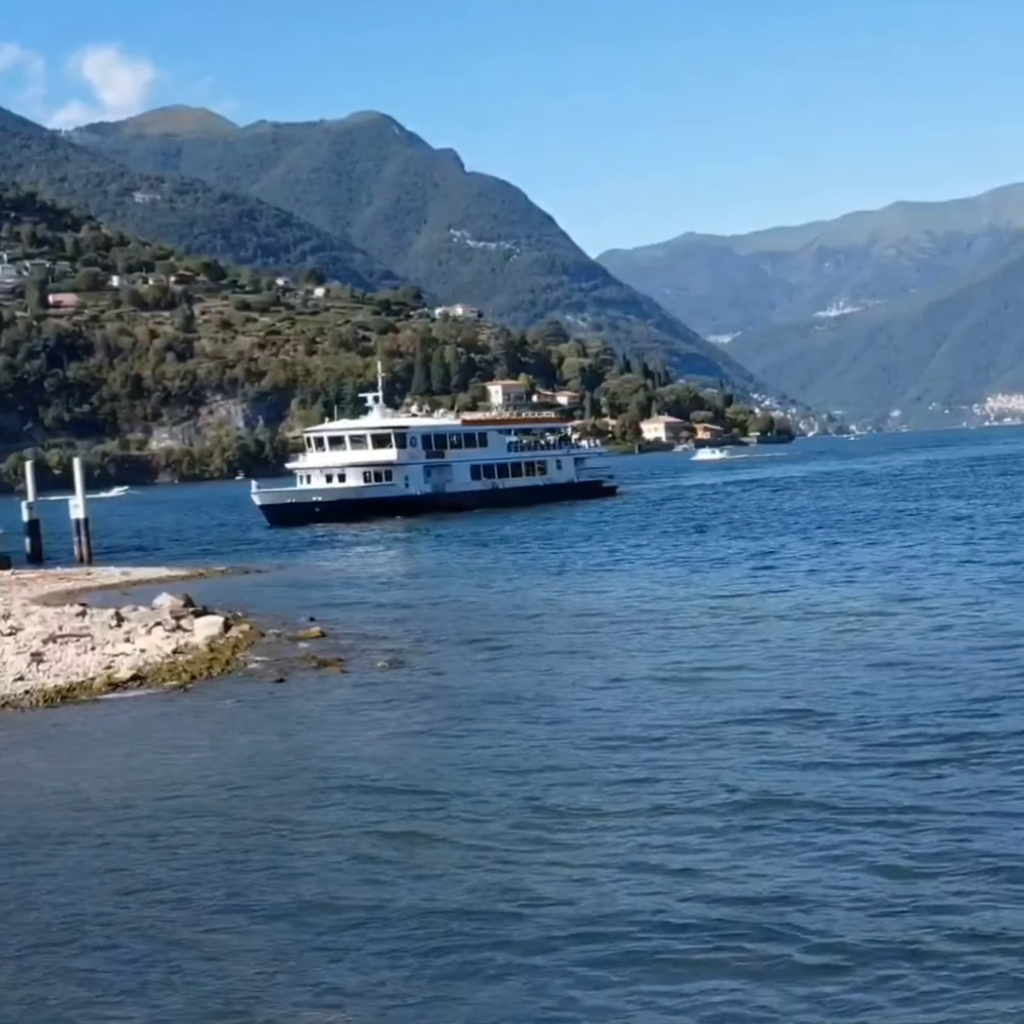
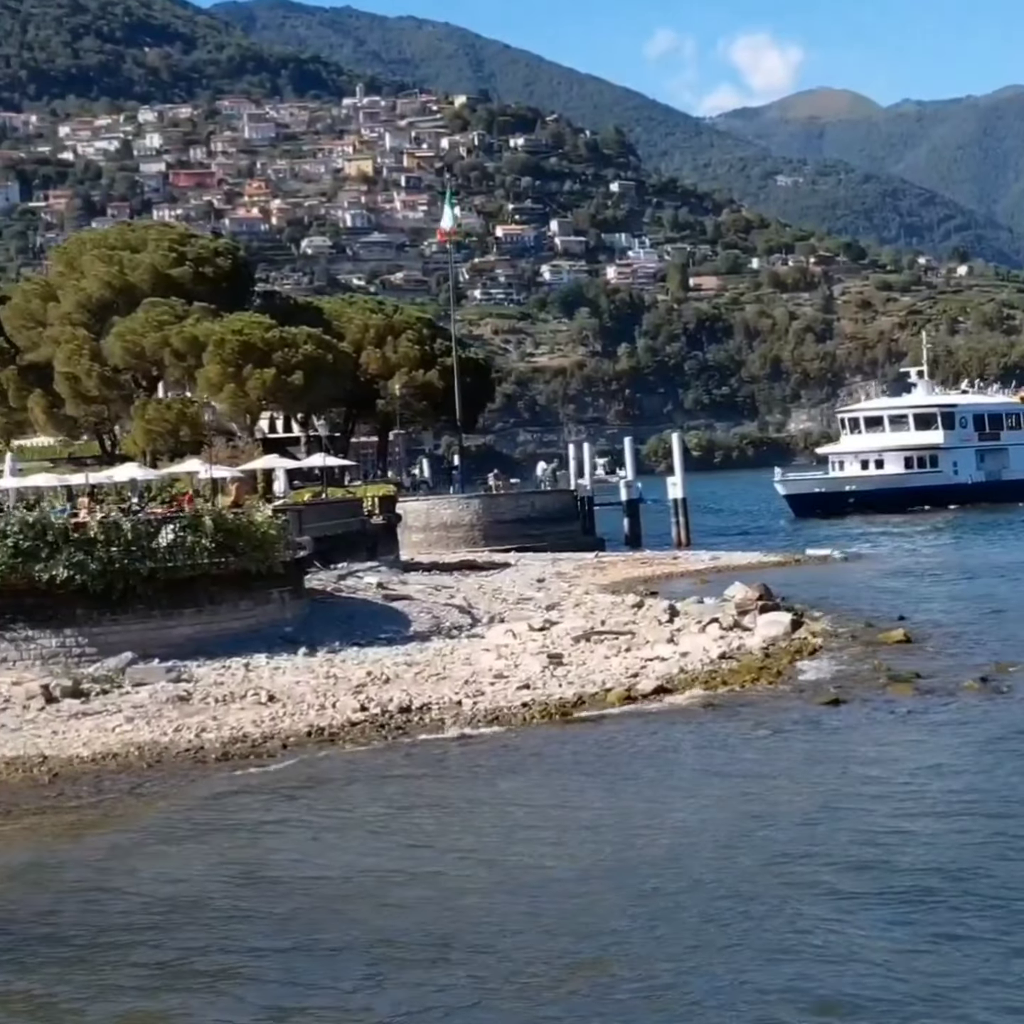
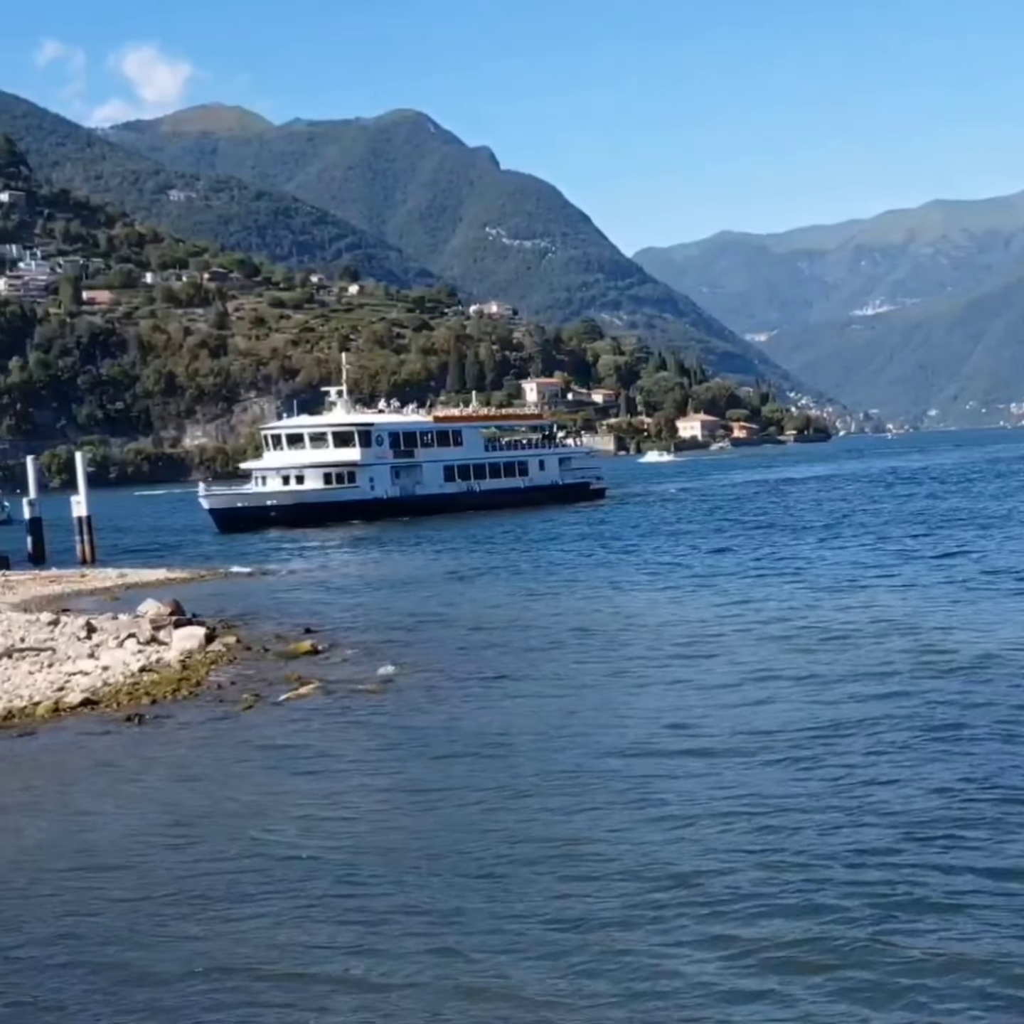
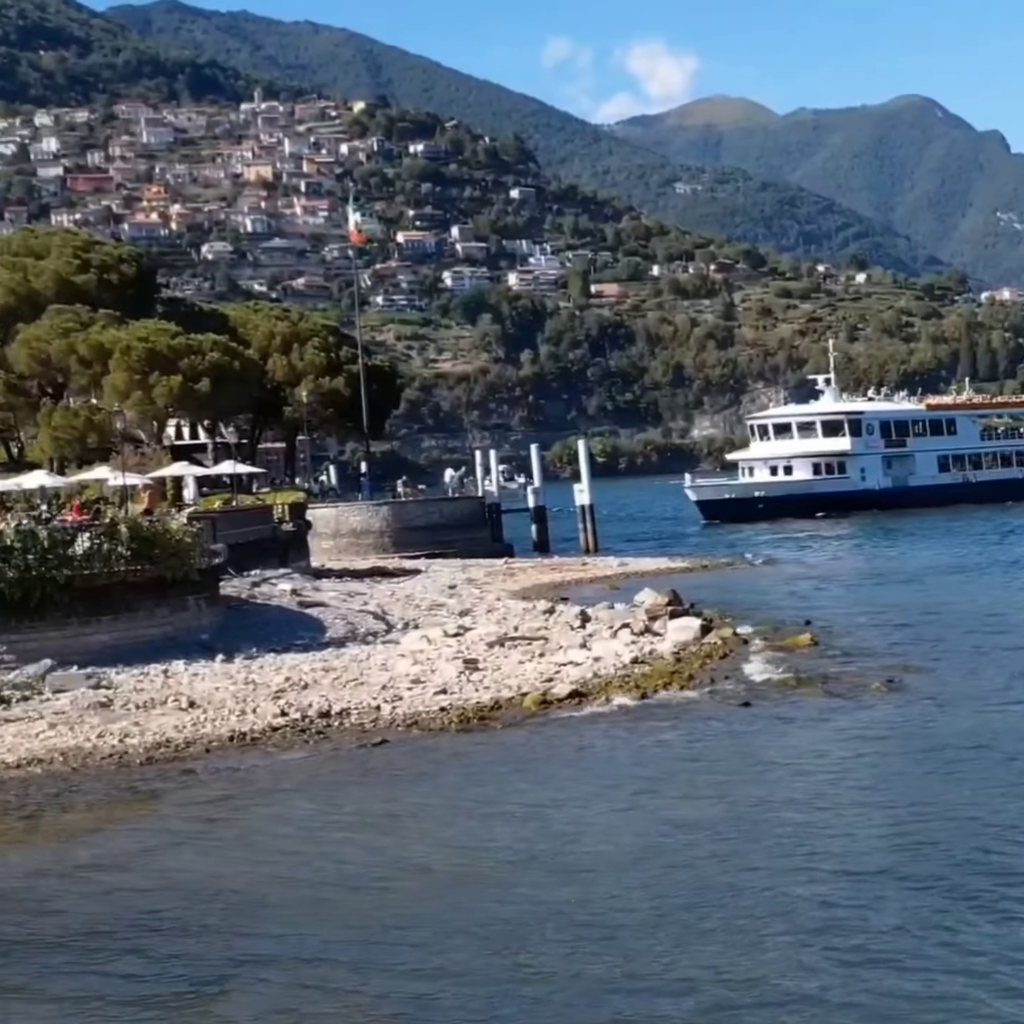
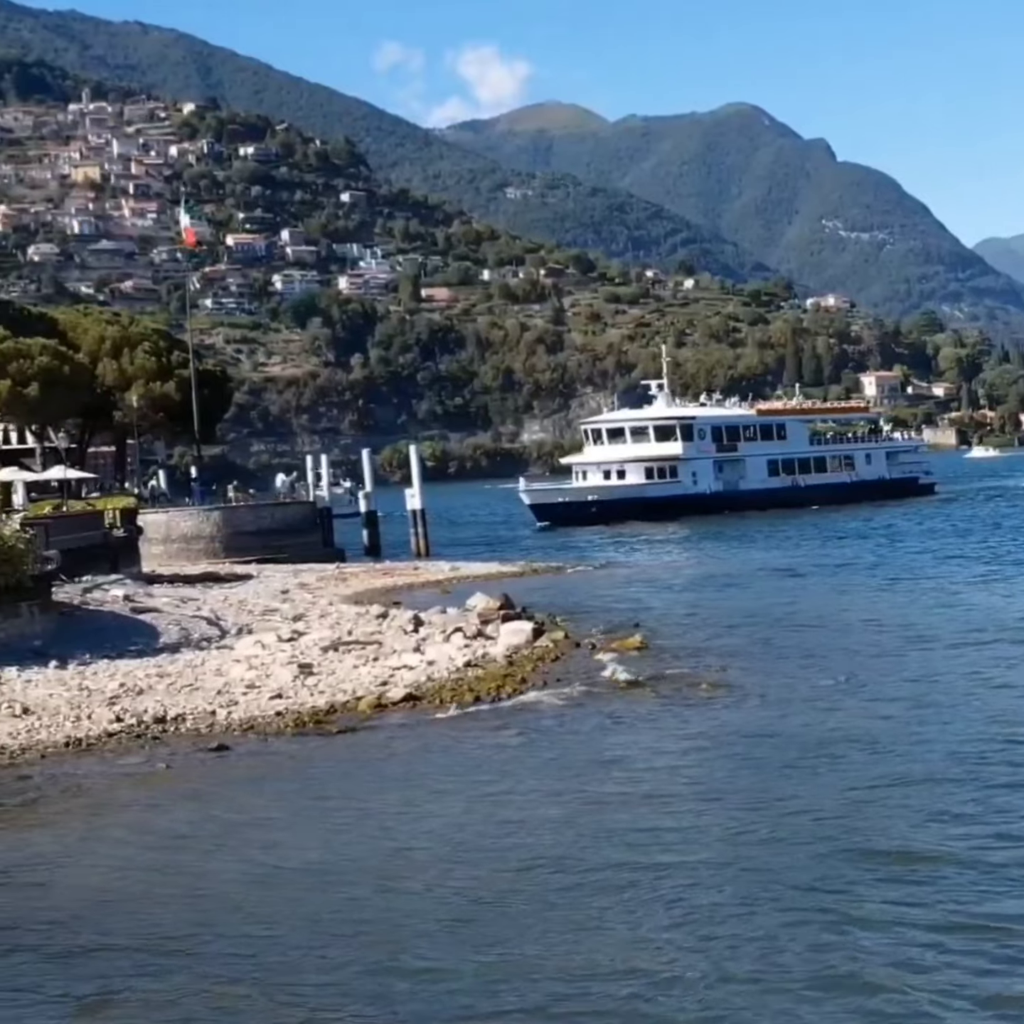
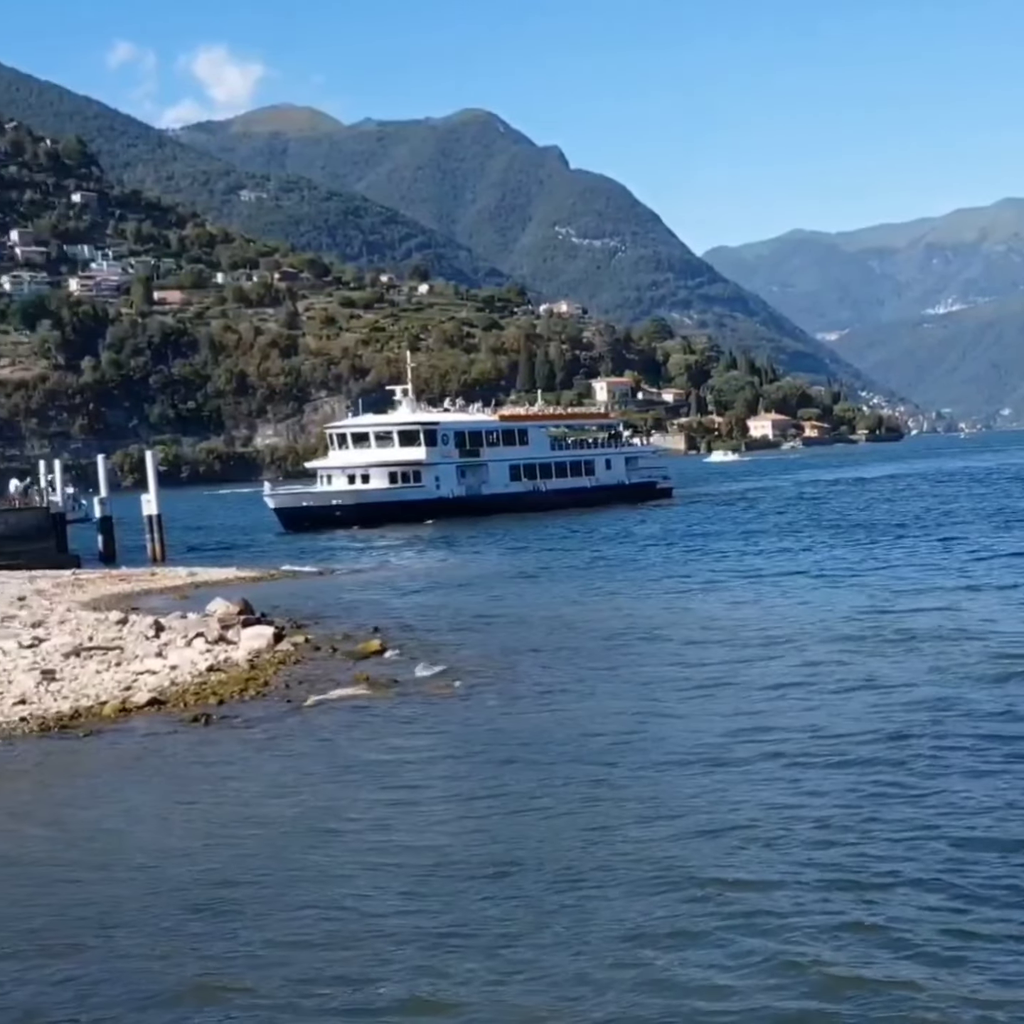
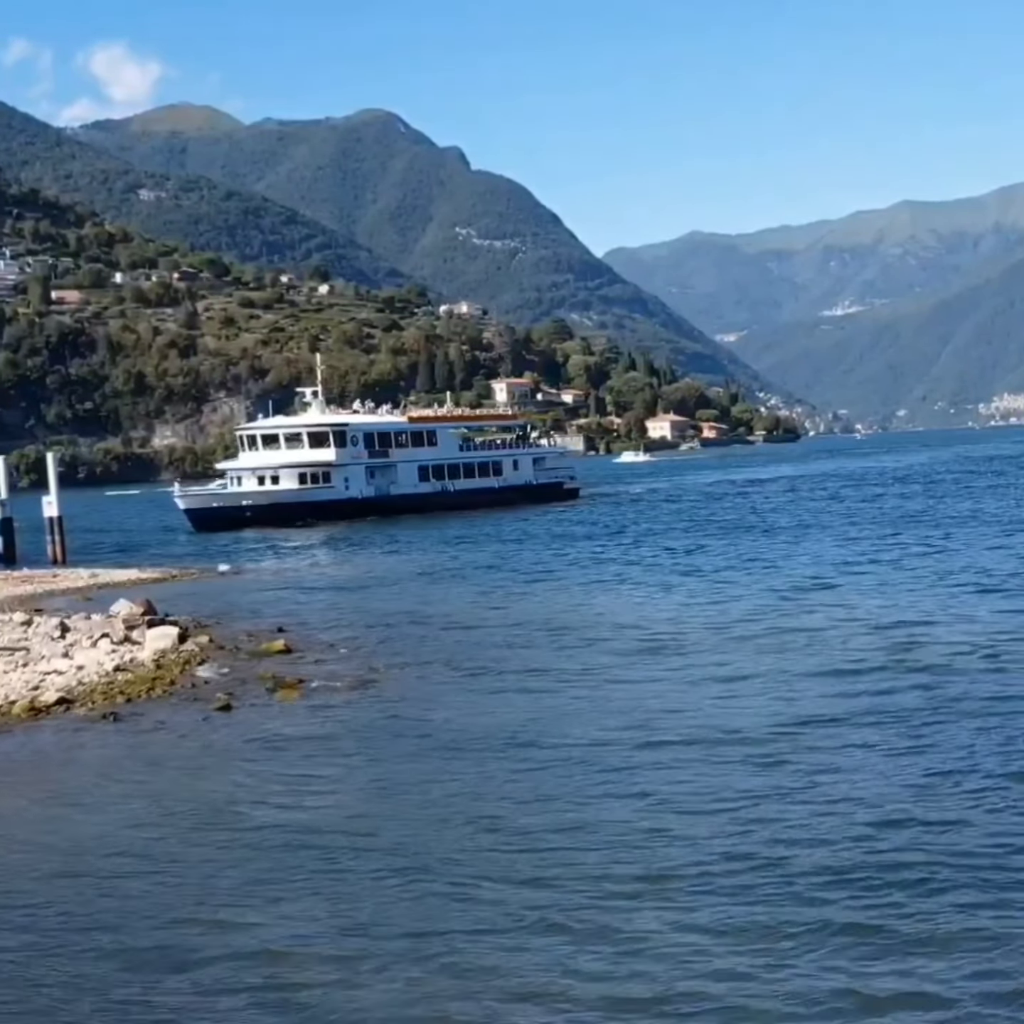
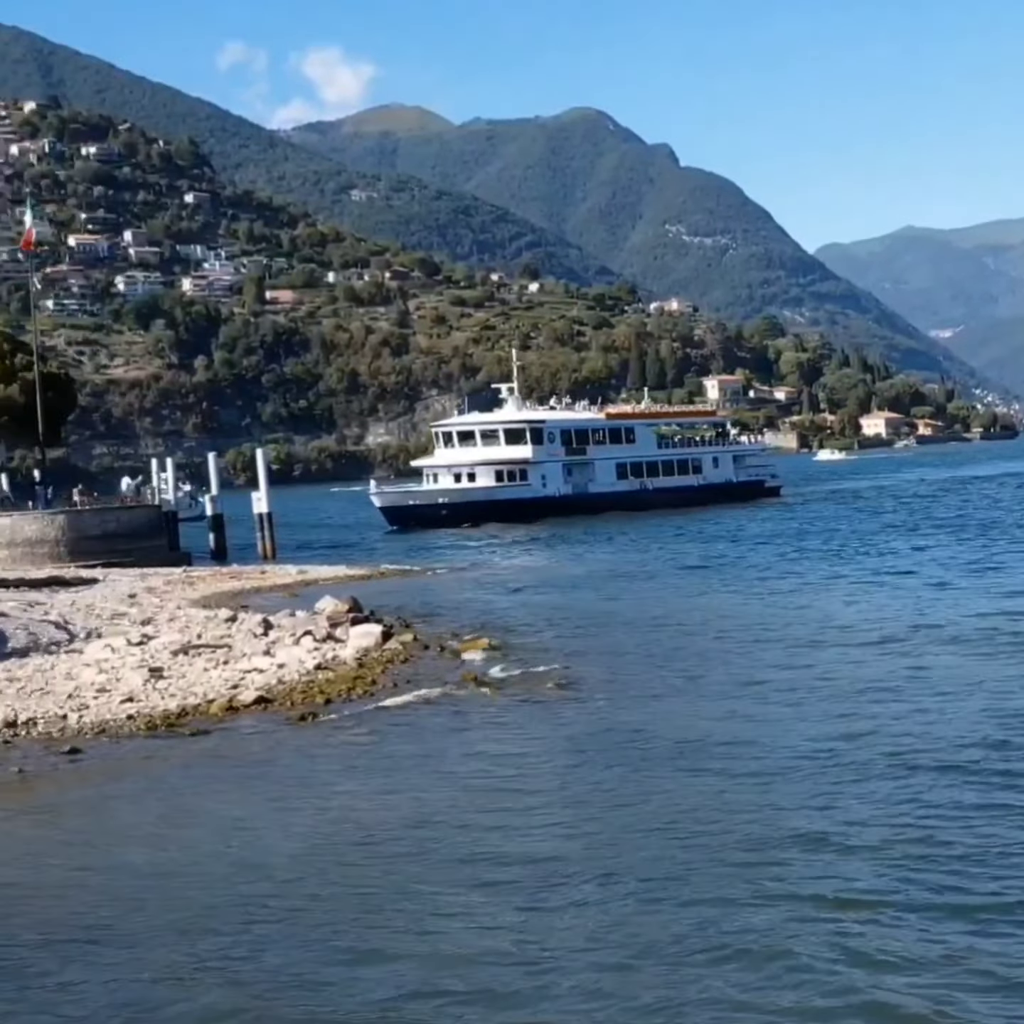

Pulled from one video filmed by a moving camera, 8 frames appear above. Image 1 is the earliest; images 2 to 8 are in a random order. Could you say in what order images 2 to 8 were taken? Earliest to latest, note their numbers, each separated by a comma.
7, 3, 6, 8, 5, 4, 2
